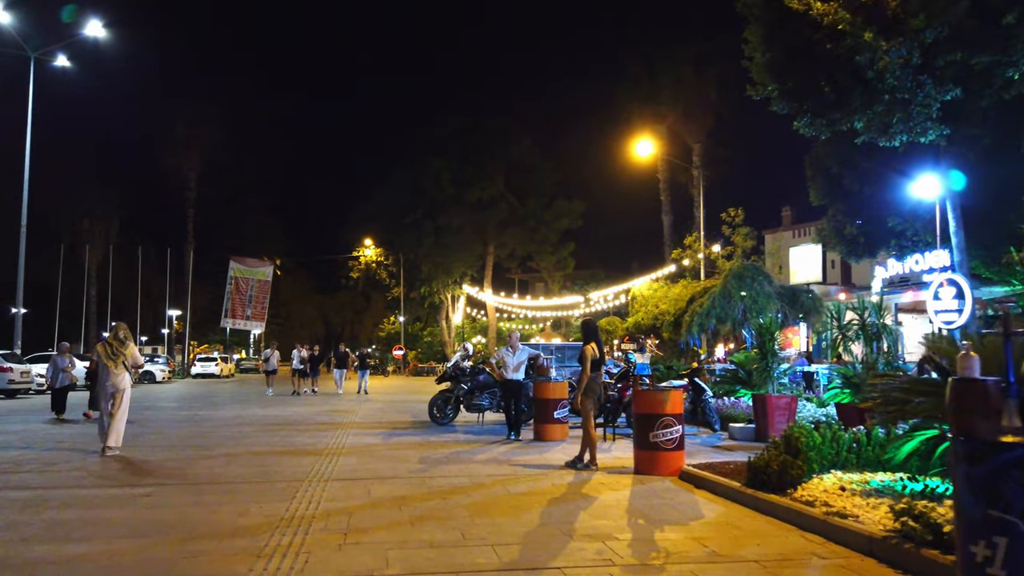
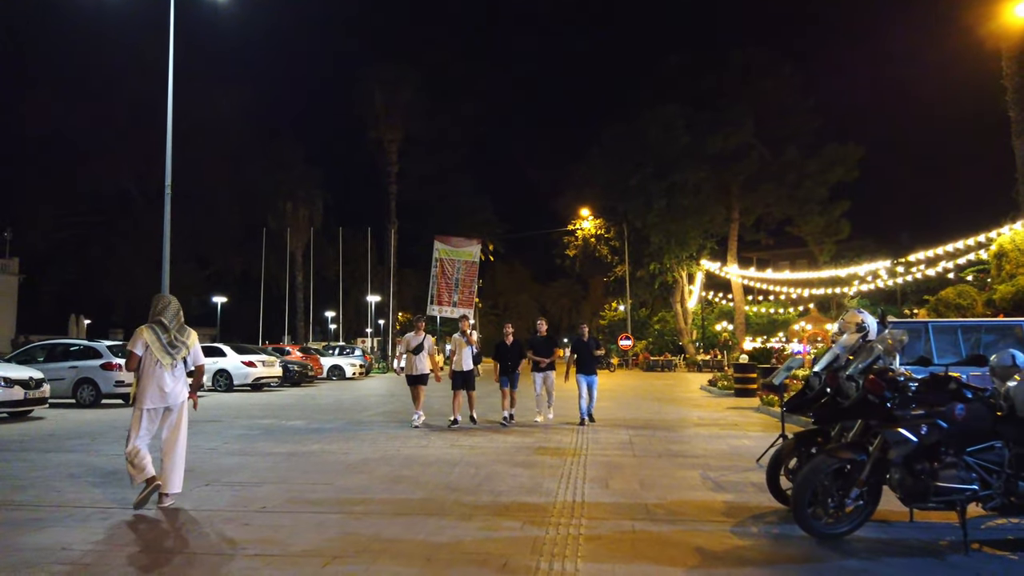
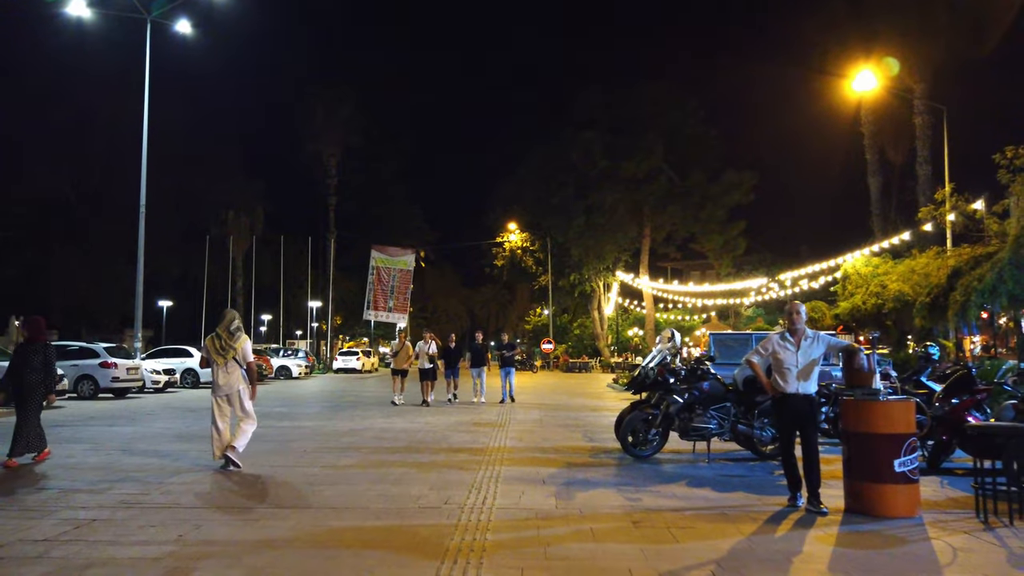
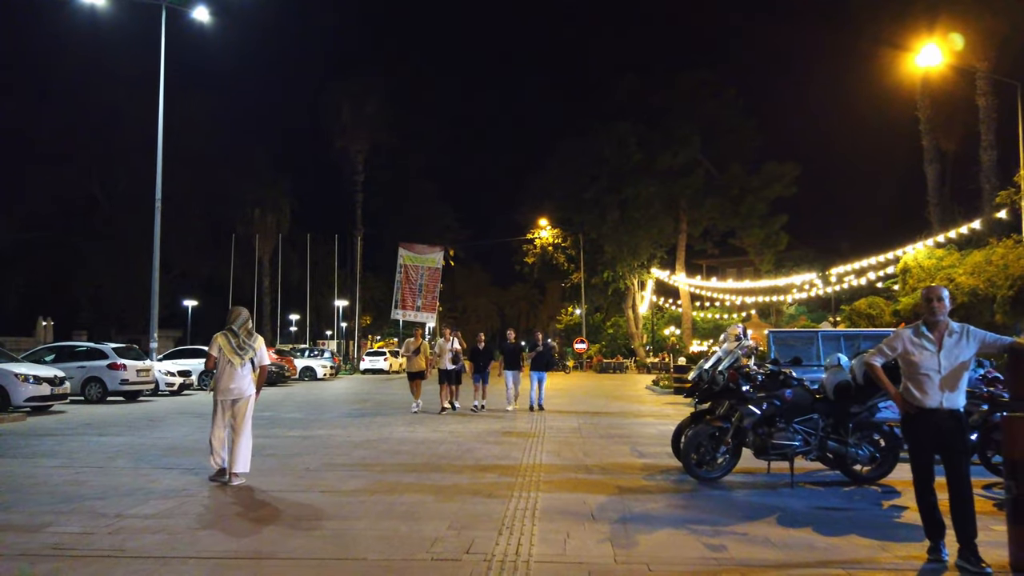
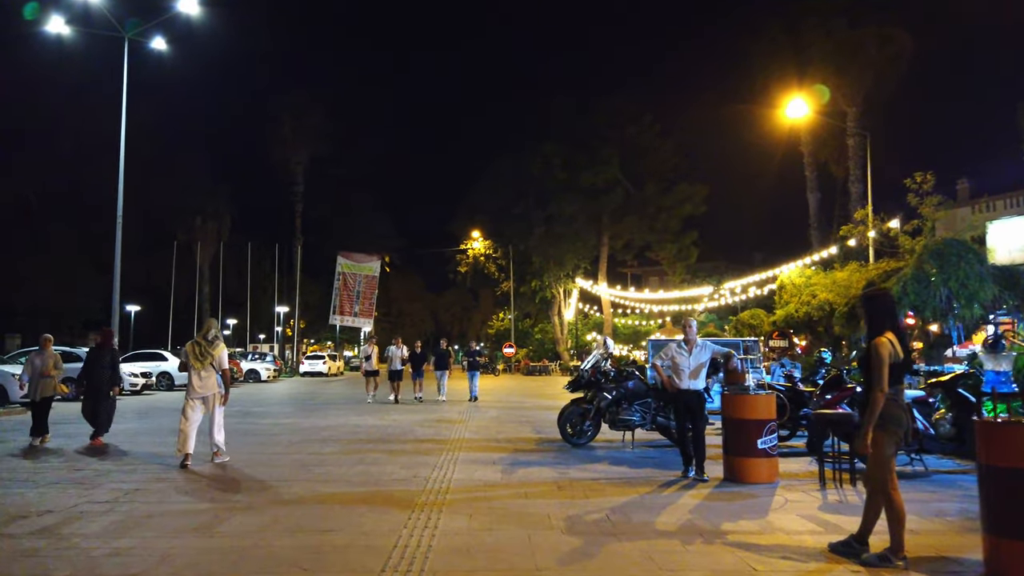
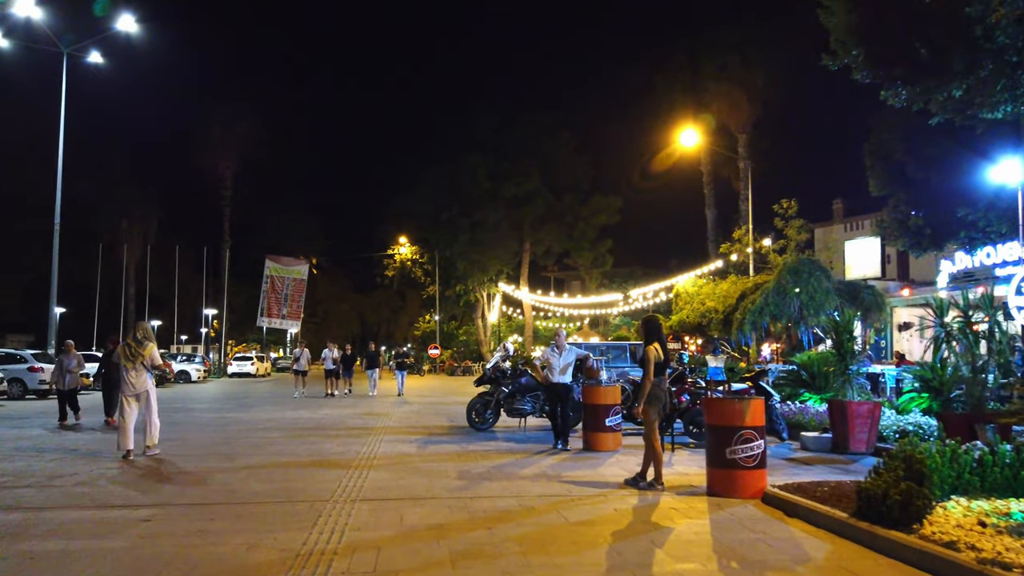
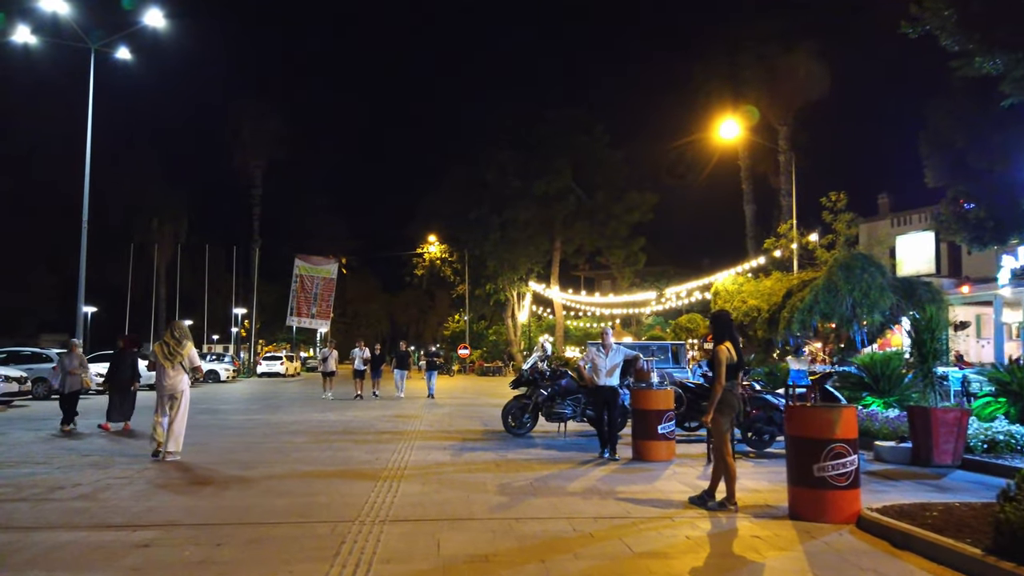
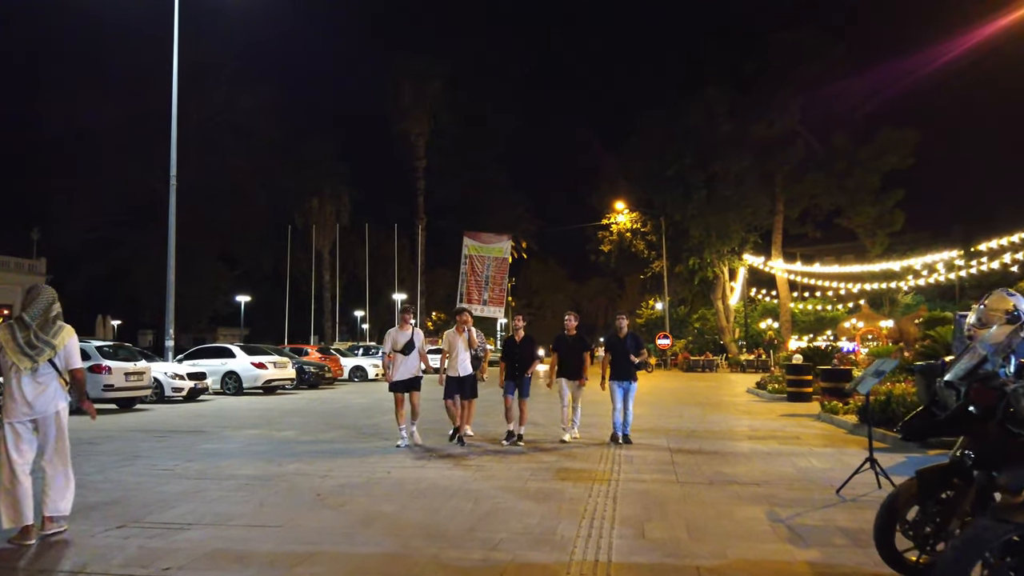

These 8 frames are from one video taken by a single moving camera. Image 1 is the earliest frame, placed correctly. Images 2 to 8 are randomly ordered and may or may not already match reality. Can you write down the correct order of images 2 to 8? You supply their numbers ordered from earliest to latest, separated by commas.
6, 7, 5, 3, 4, 2, 8
